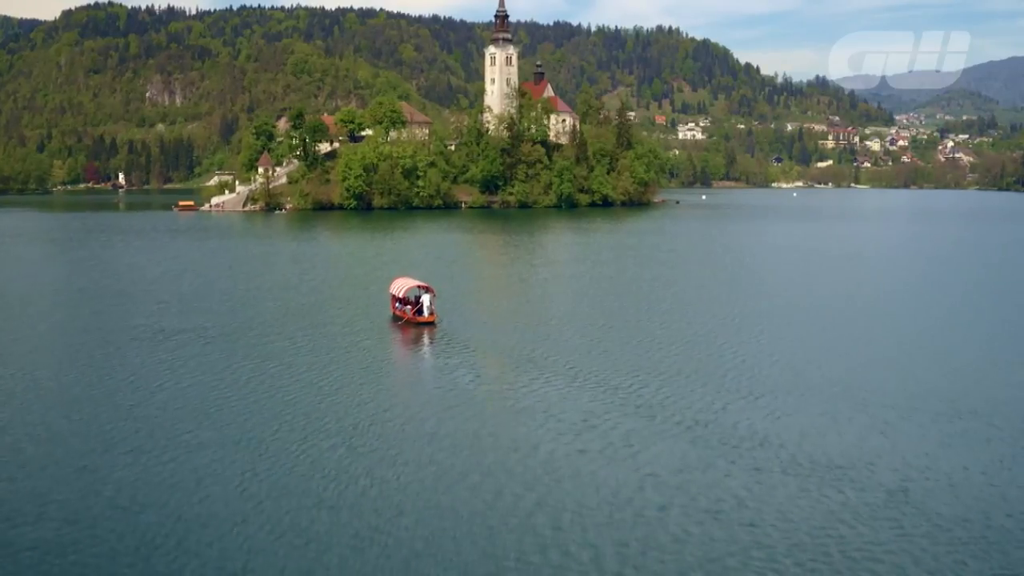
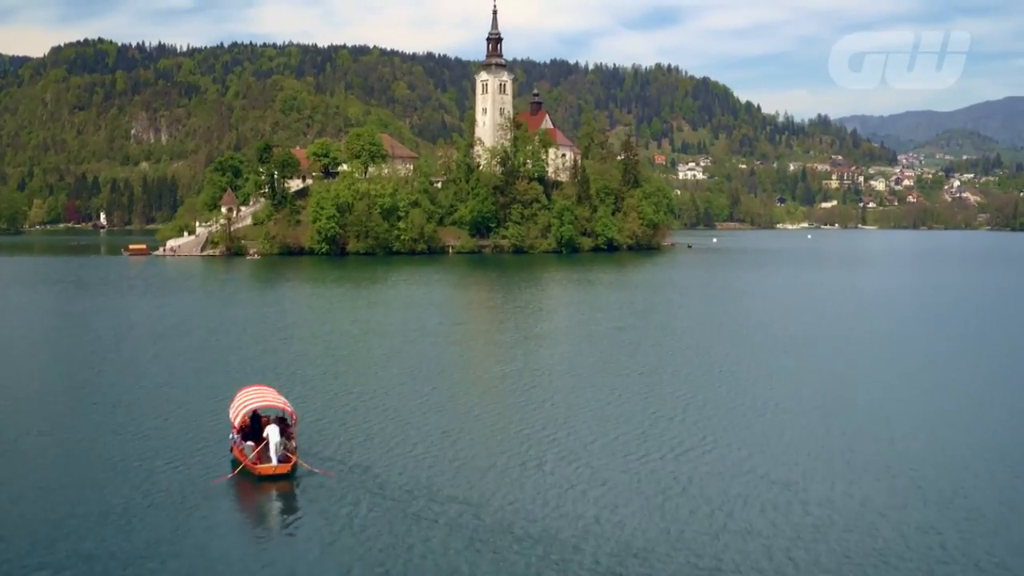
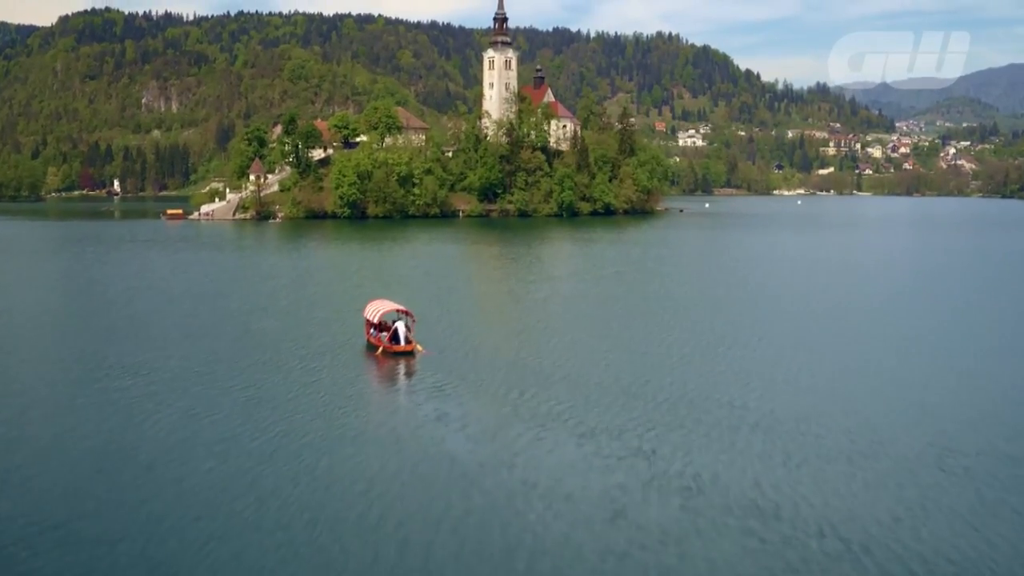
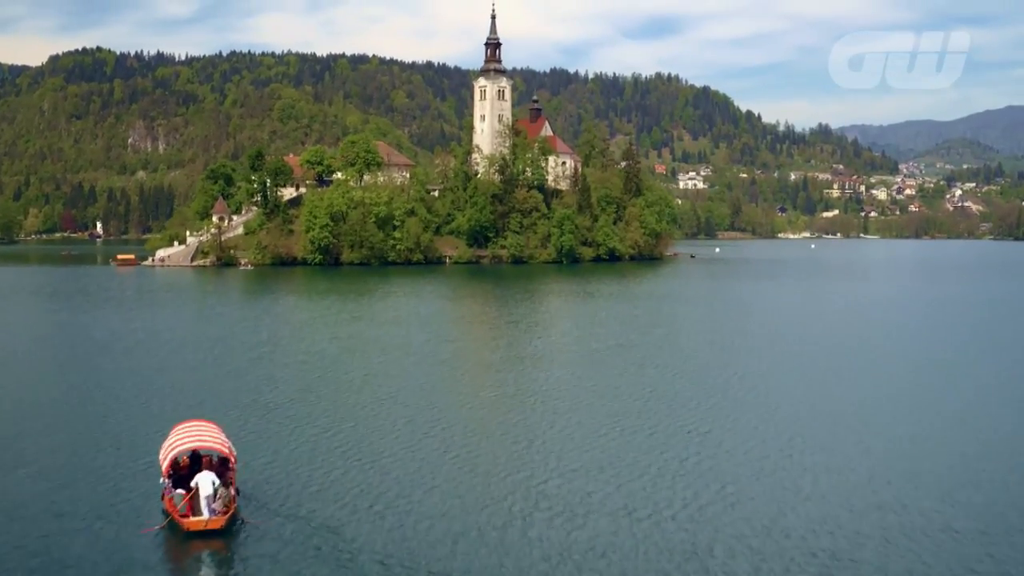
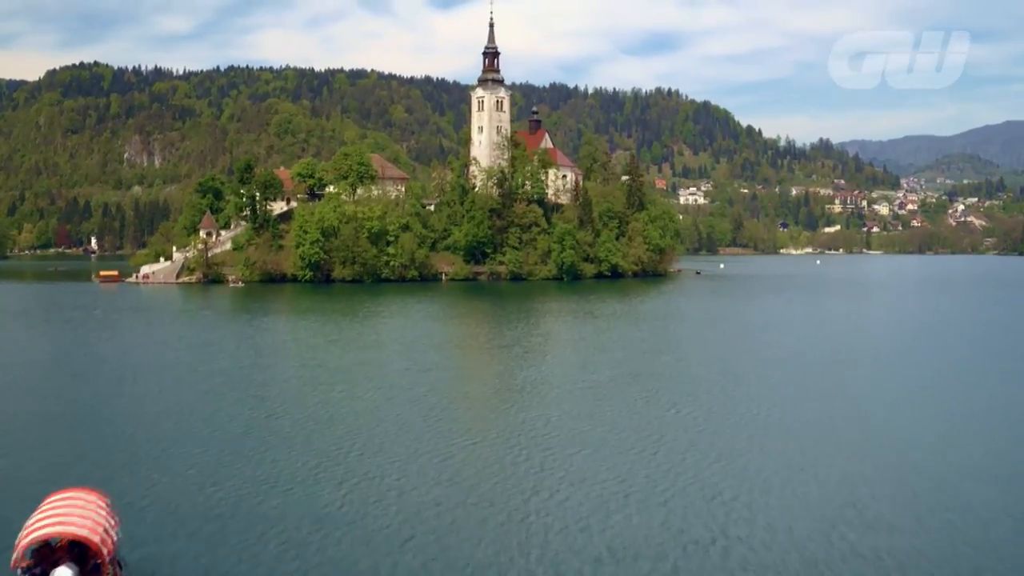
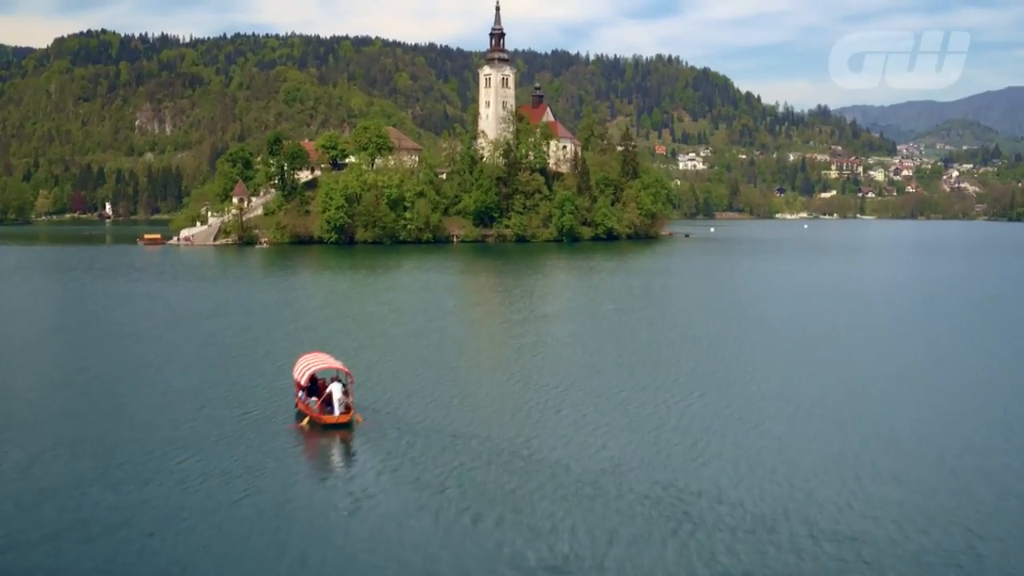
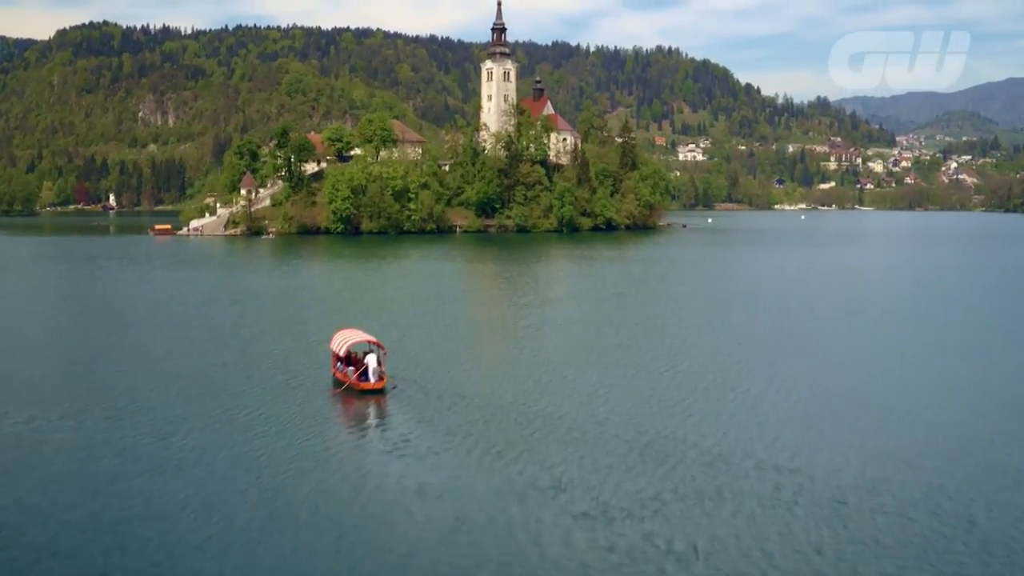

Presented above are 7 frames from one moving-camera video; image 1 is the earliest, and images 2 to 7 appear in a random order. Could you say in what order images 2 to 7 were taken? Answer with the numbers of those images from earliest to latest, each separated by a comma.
3, 7, 6, 2, 4, 5
